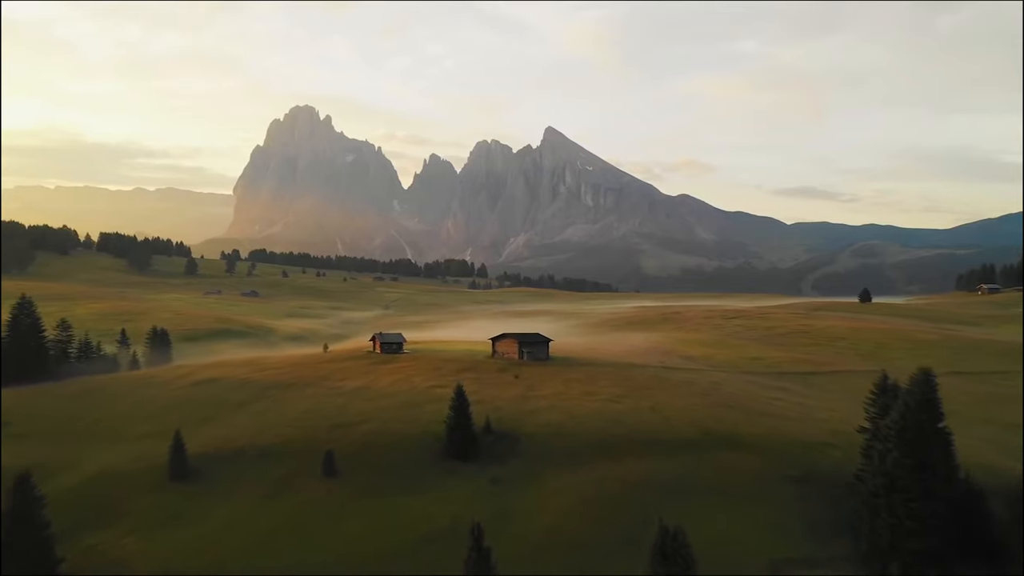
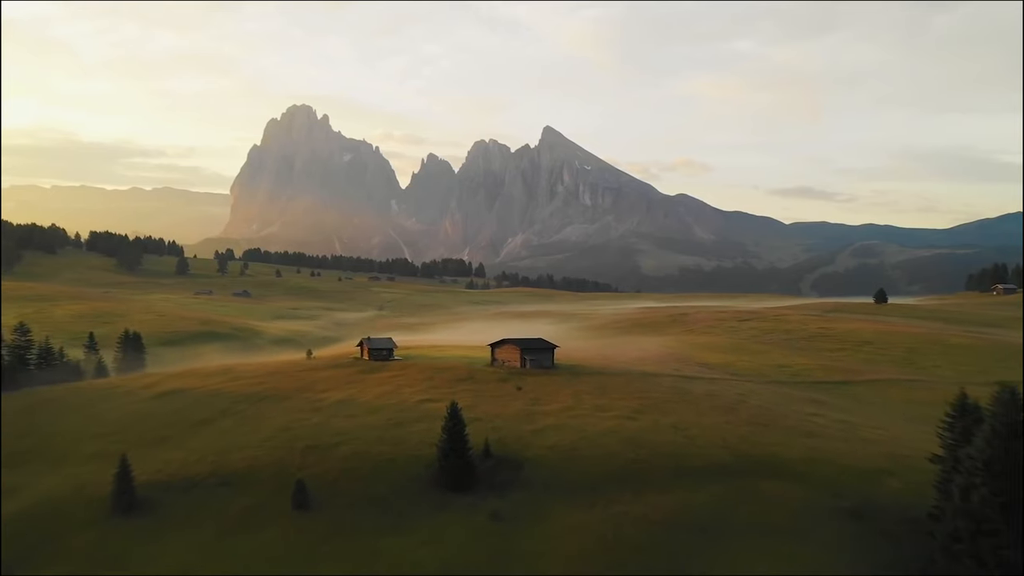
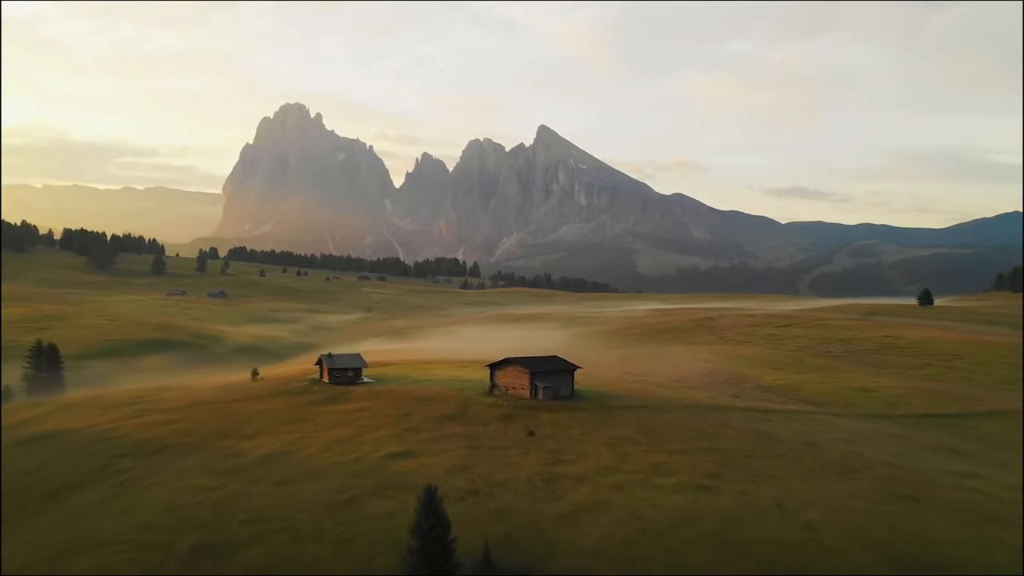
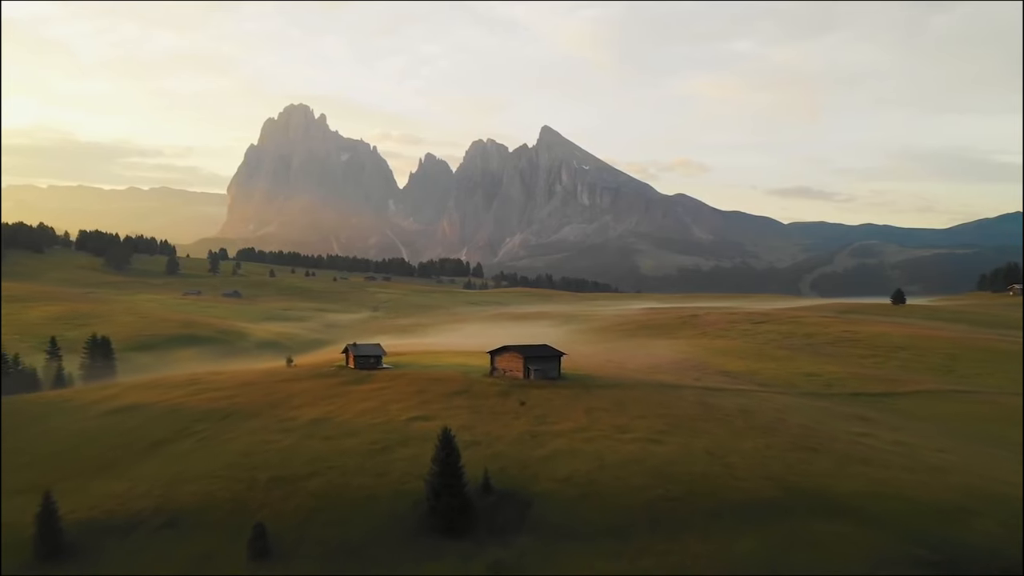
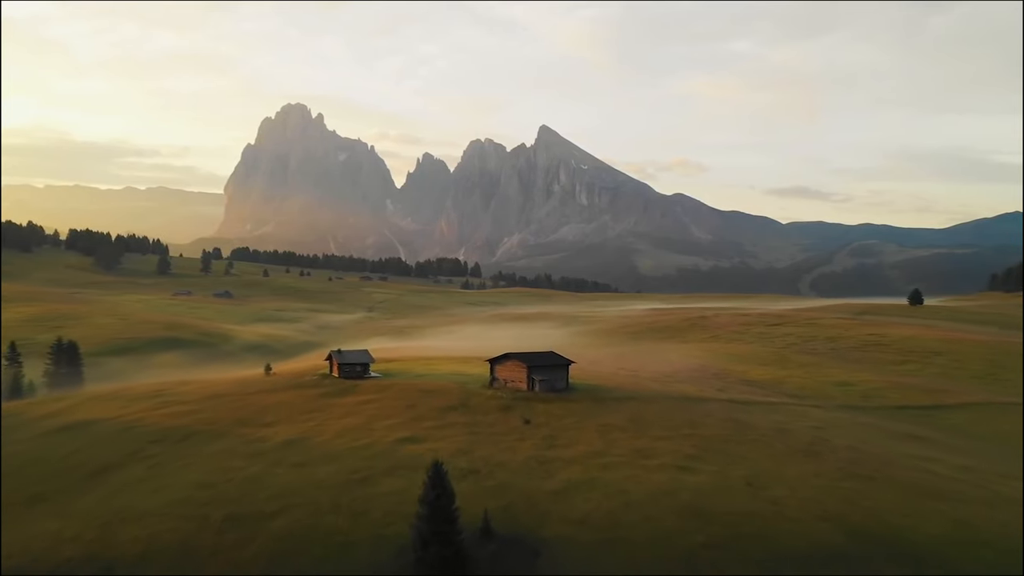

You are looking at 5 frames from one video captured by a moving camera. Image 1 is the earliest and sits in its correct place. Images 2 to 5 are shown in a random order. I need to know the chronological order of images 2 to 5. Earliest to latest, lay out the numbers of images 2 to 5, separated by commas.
2, 4, 5, 3
